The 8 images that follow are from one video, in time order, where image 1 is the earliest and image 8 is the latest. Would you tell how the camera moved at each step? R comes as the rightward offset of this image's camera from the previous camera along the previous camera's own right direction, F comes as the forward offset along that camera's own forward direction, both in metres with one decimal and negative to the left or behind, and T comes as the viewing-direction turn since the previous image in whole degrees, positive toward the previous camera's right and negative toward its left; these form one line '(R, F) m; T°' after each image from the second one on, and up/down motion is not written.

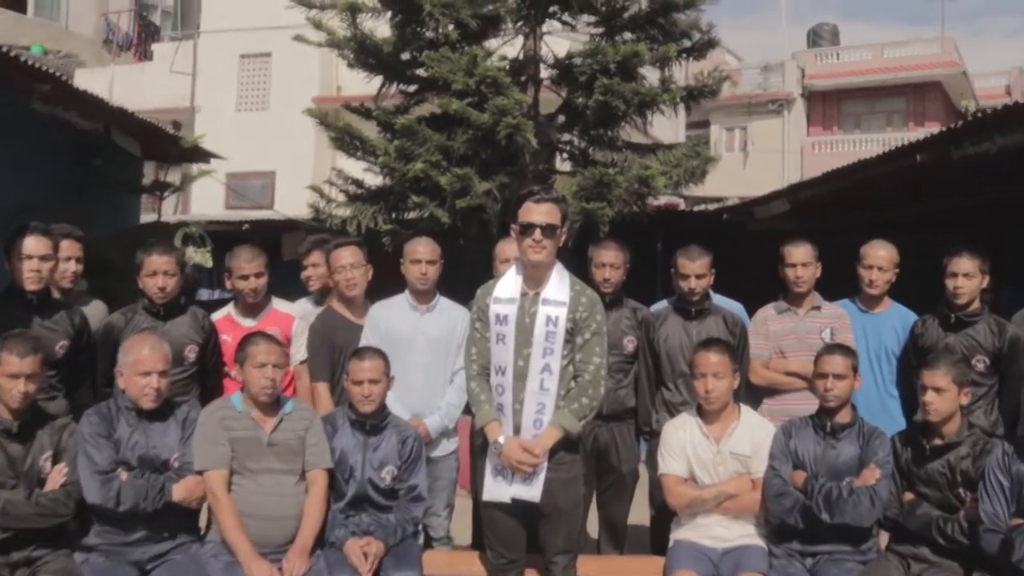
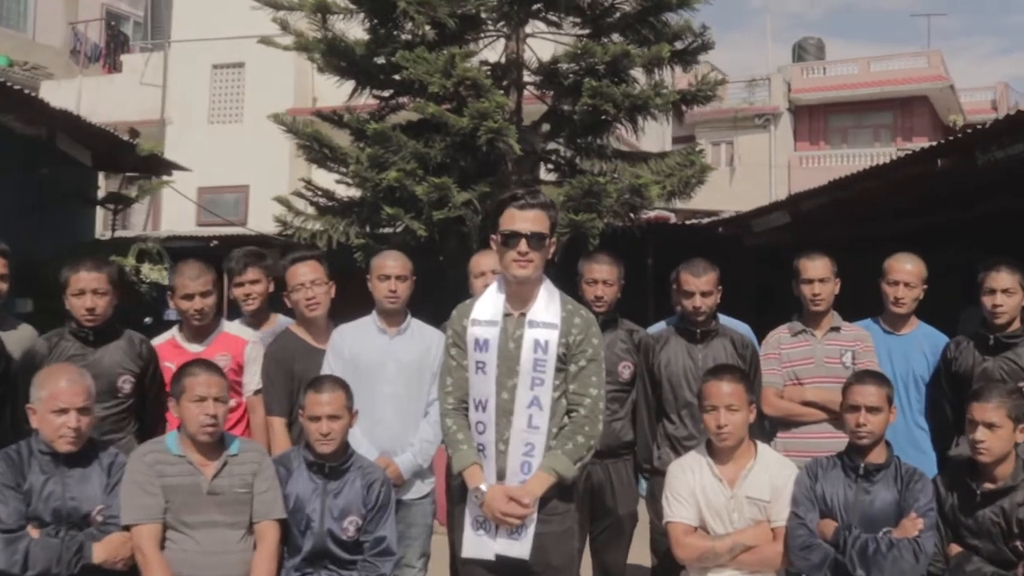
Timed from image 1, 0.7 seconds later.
(0.0, +0.6) m; +1°
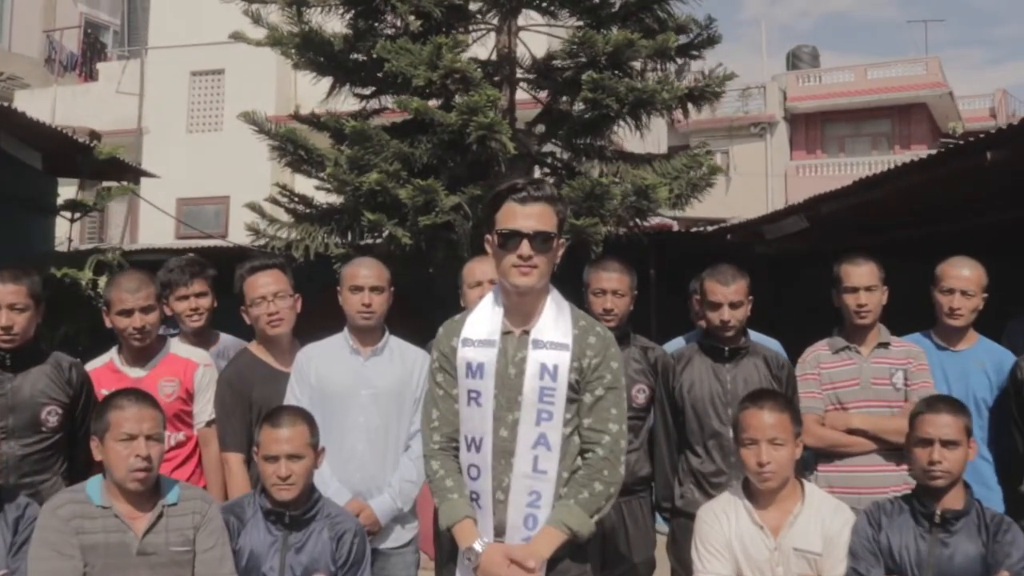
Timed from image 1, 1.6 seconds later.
(0.0, +0.6) m; 0°
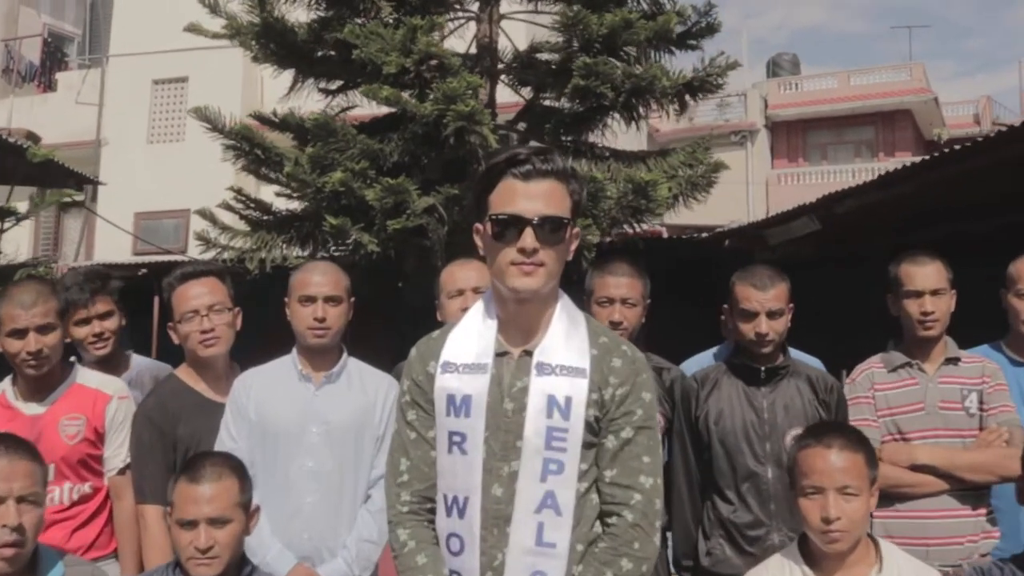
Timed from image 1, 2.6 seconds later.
(0.0, +0.7) m; +1°
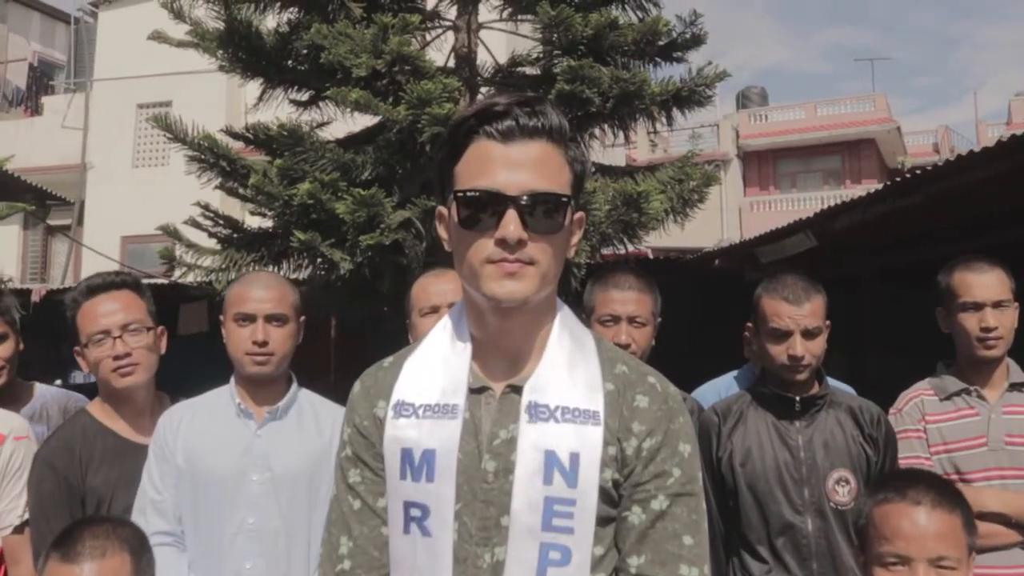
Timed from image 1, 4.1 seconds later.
(0.0, +0.5) m; +1°
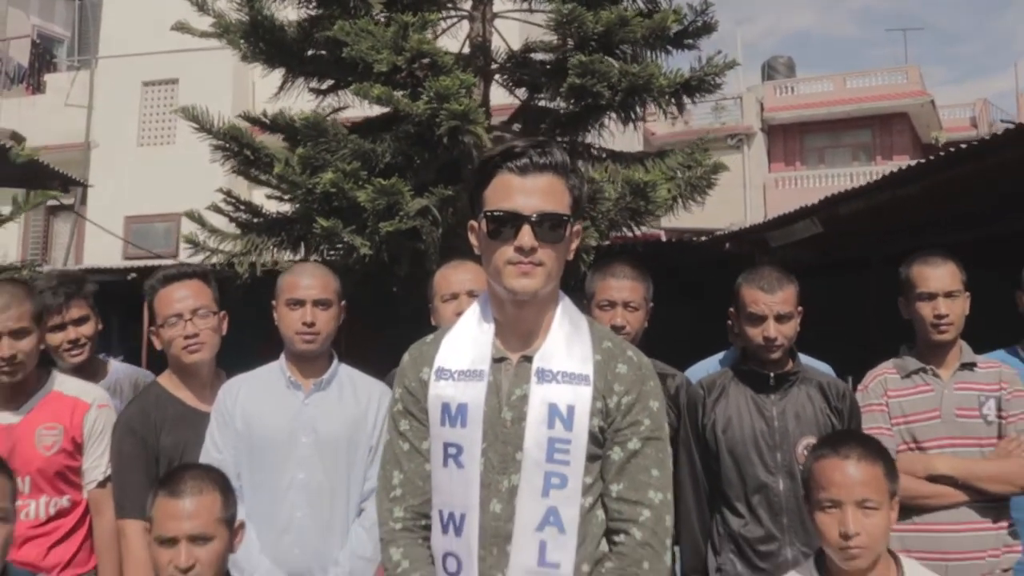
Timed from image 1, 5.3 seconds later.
(0.0, -0.4) m; -1°
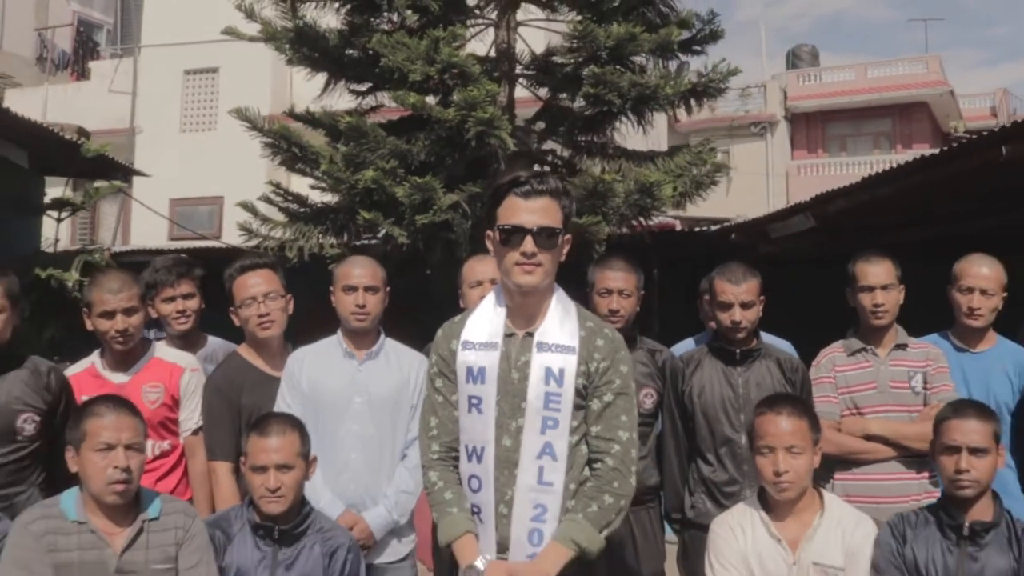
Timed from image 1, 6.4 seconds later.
(0.0, -0.7) m; -1°
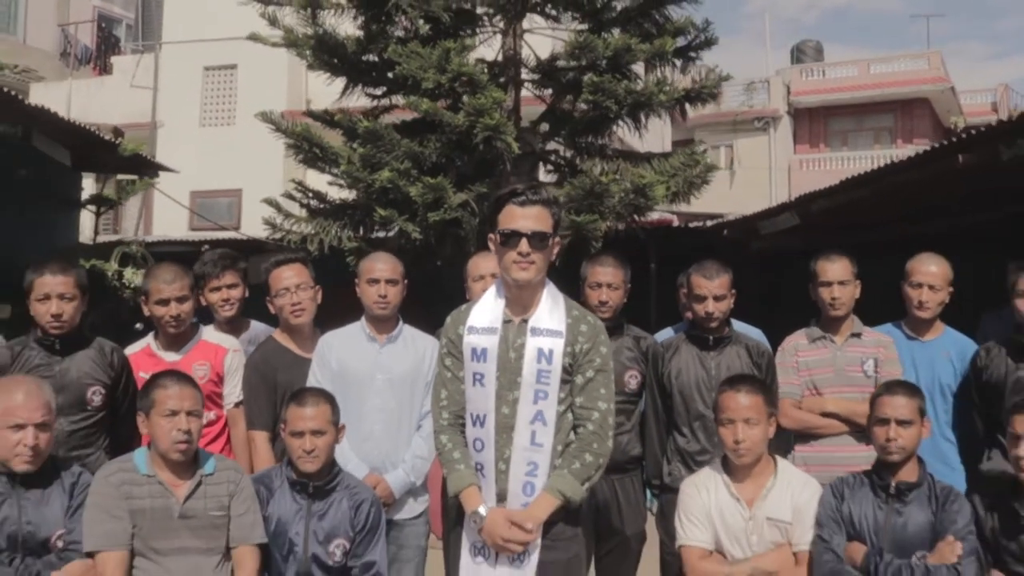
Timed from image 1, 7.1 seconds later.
(0.0, -0.5) m; 0°
